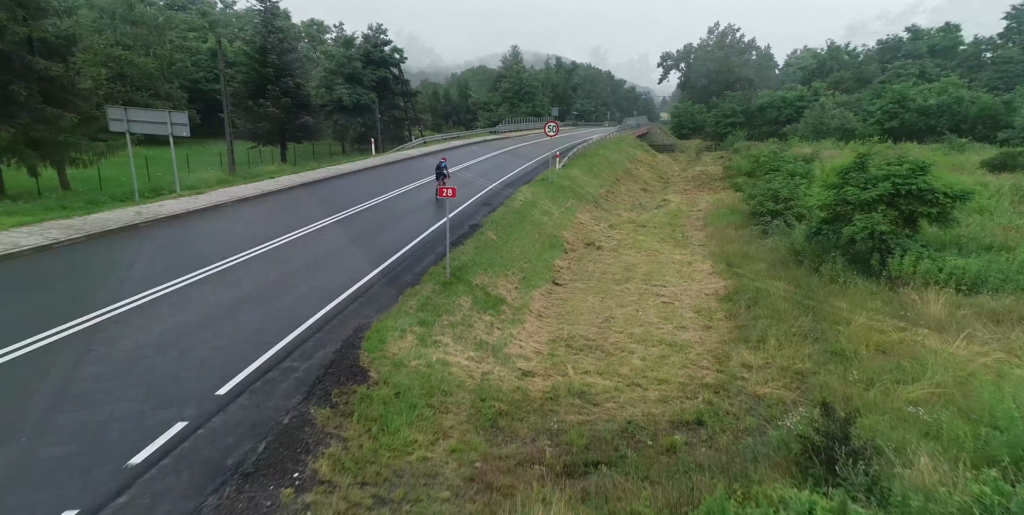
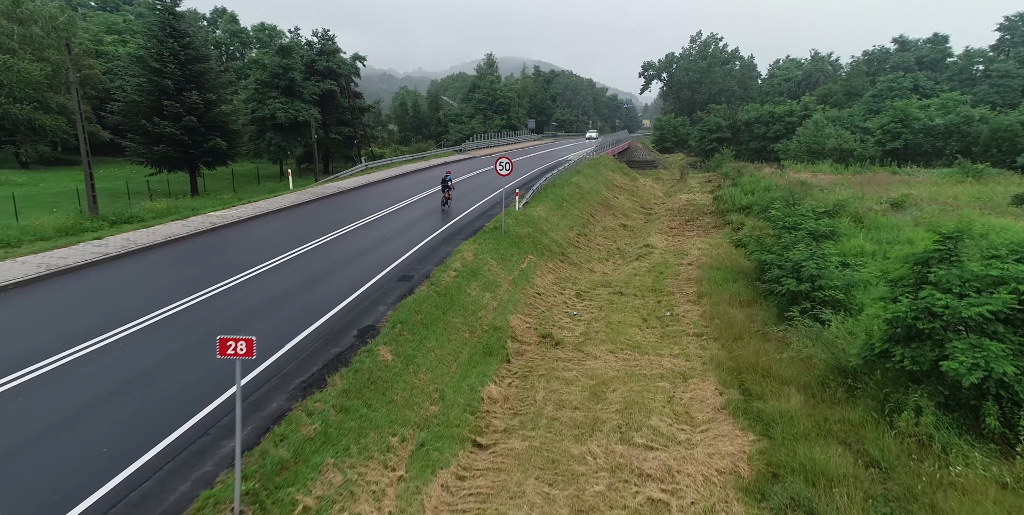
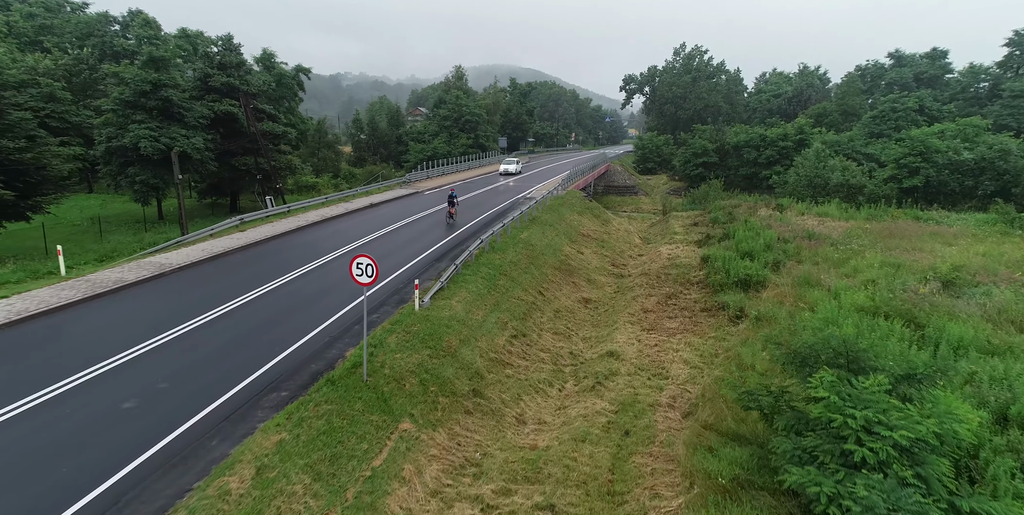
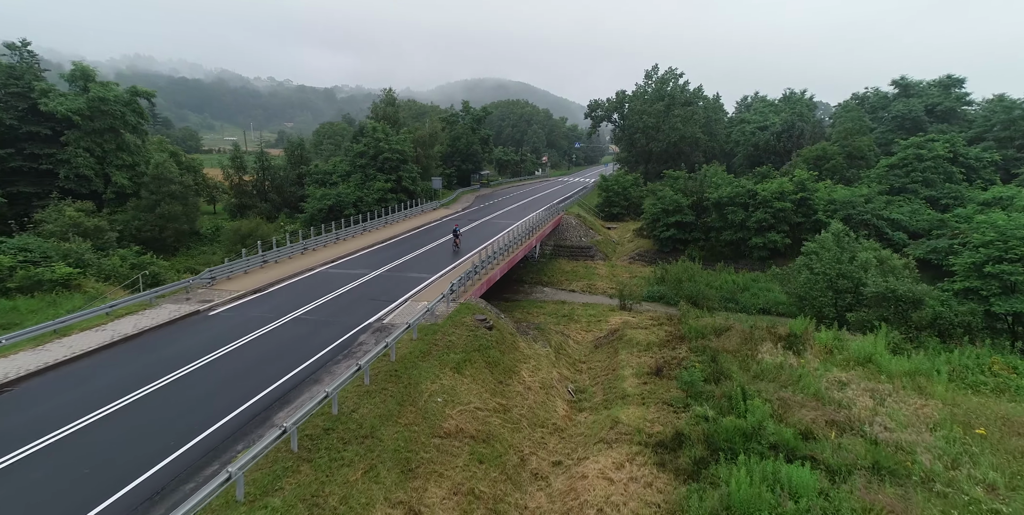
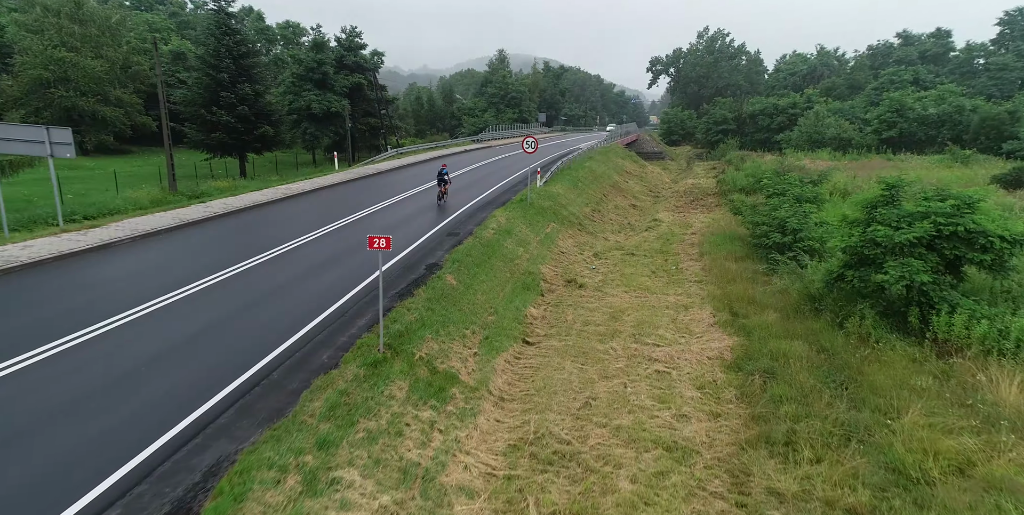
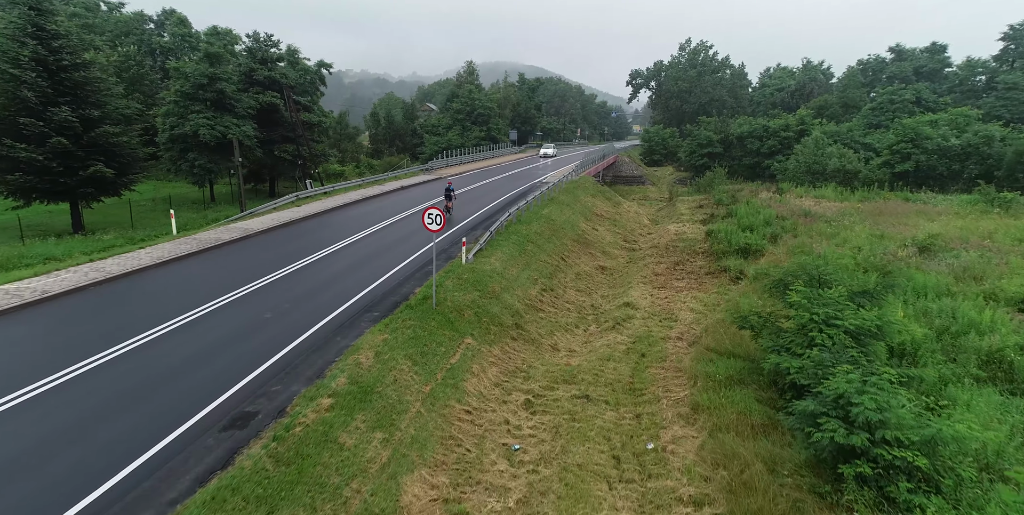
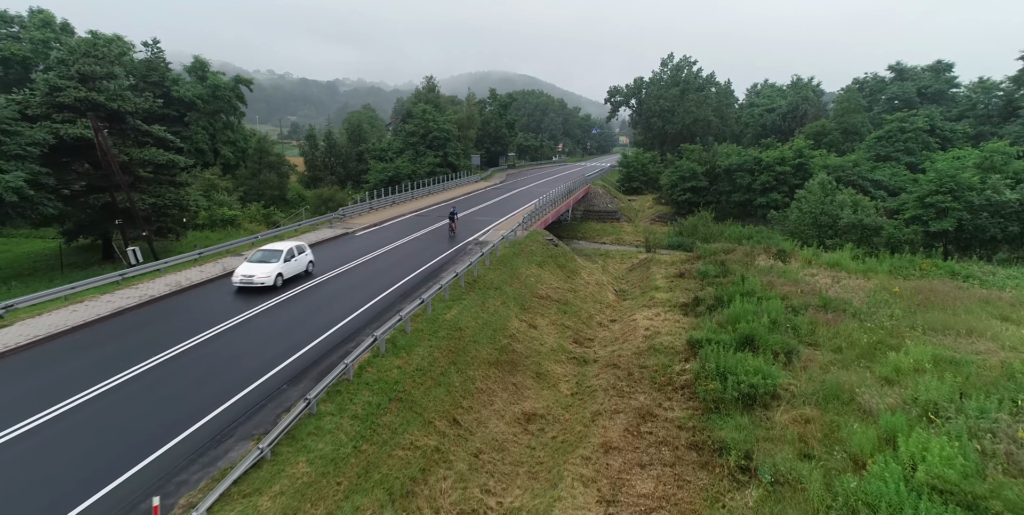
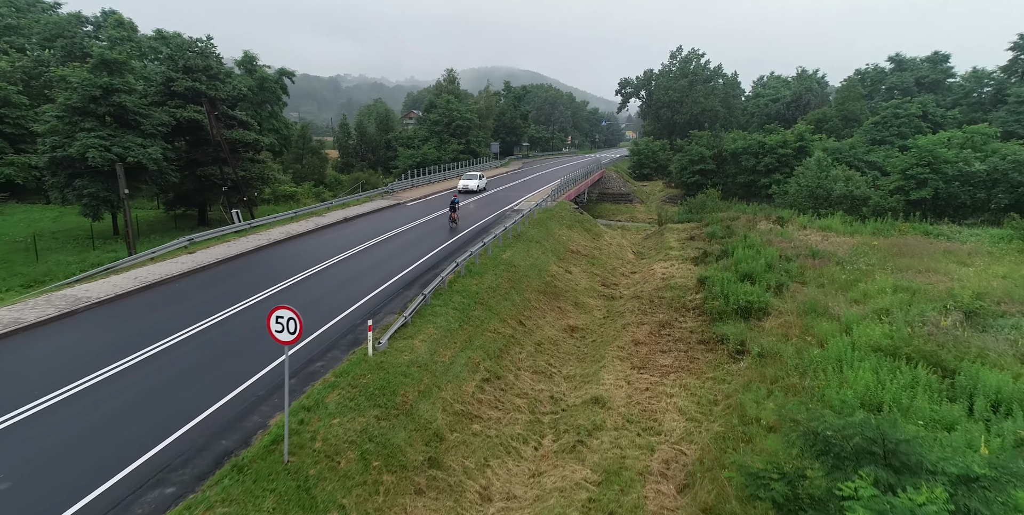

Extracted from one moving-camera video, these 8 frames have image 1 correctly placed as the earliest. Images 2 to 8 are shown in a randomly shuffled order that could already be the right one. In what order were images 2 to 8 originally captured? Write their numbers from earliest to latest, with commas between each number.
5, 2, 6, 3, 8, 7, 4
